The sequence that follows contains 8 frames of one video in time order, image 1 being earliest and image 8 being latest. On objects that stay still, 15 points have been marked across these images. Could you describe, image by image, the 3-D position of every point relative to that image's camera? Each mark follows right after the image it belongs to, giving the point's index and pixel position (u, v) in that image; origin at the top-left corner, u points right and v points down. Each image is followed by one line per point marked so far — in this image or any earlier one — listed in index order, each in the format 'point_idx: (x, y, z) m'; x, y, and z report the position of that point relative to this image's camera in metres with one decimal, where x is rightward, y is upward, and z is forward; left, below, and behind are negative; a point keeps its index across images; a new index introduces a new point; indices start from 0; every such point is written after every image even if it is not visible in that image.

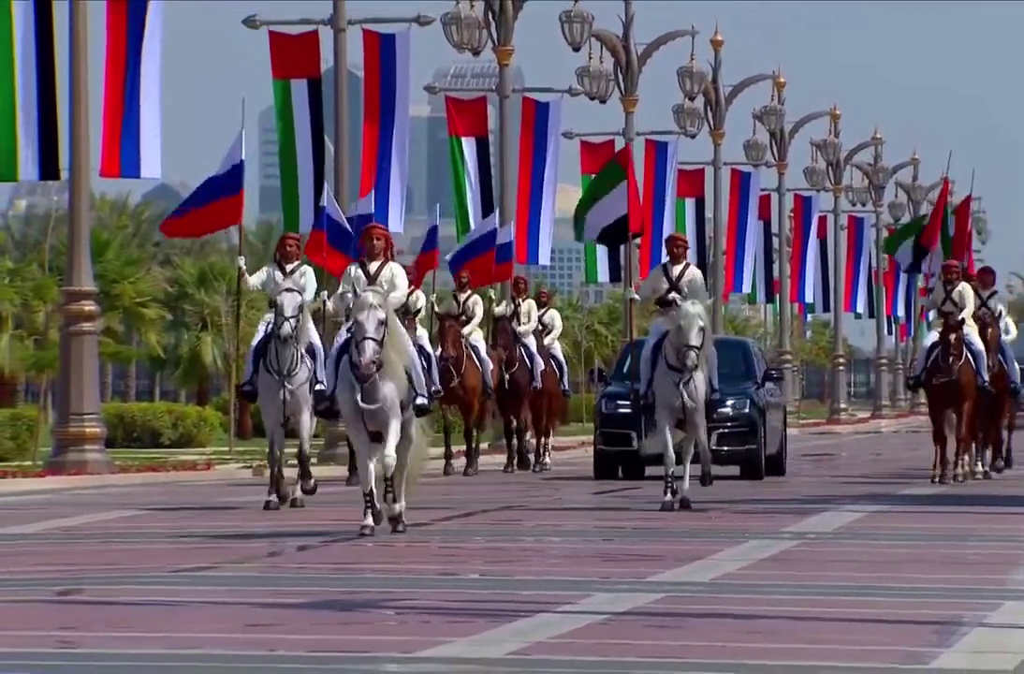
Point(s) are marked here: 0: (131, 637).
0: (-1.6, -1.2, +14.2) m
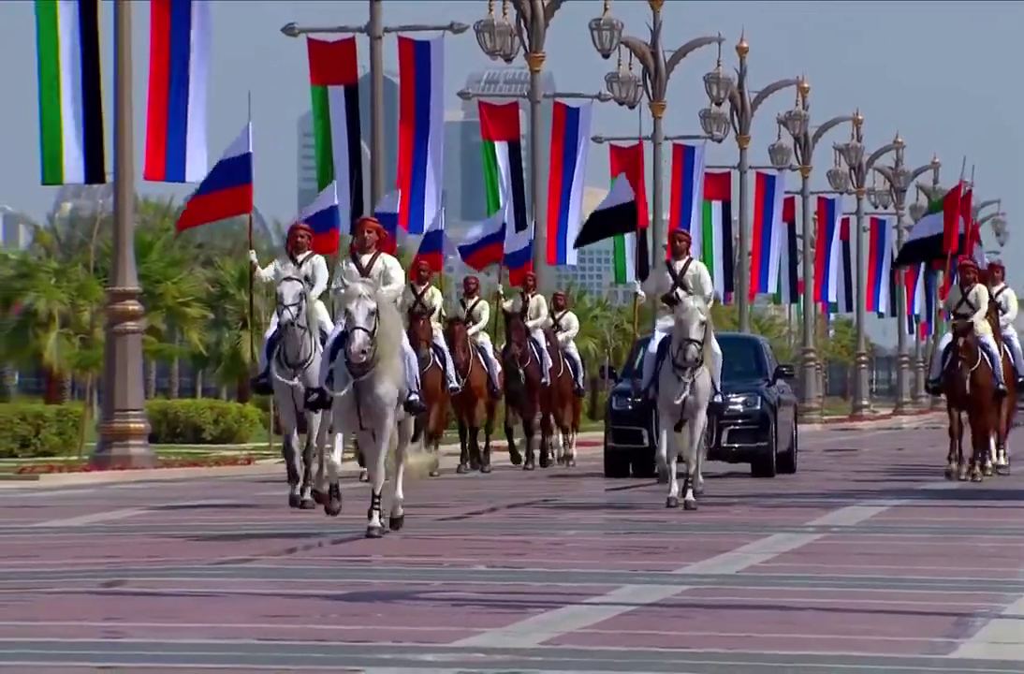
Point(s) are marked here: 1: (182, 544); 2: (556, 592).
0: (-1.5, -1.2, +14.6) m
1: (-1.6, -1.1, +17.6) m
2: (+0.2, -1.2, +15.7) m
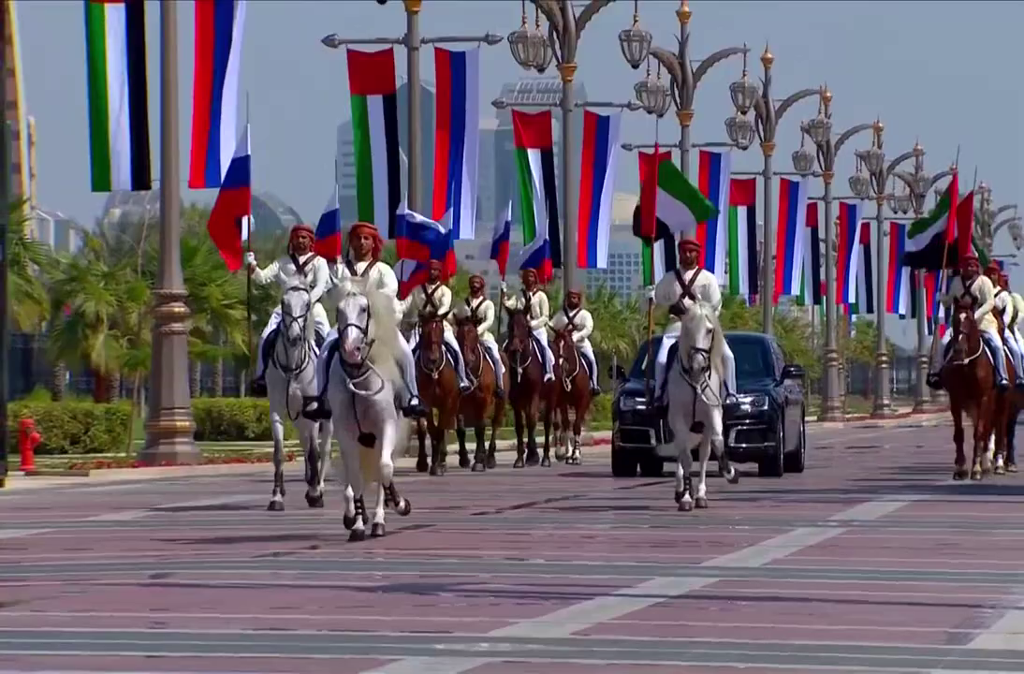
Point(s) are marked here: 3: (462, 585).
0: (-1.3, -1.2, +15.2) m
1: (-1.5, -1.1, +18.2) m
2: (+0.4, -1.2, +16.3) m
3: (-0.2, -1.2, +16.2) m
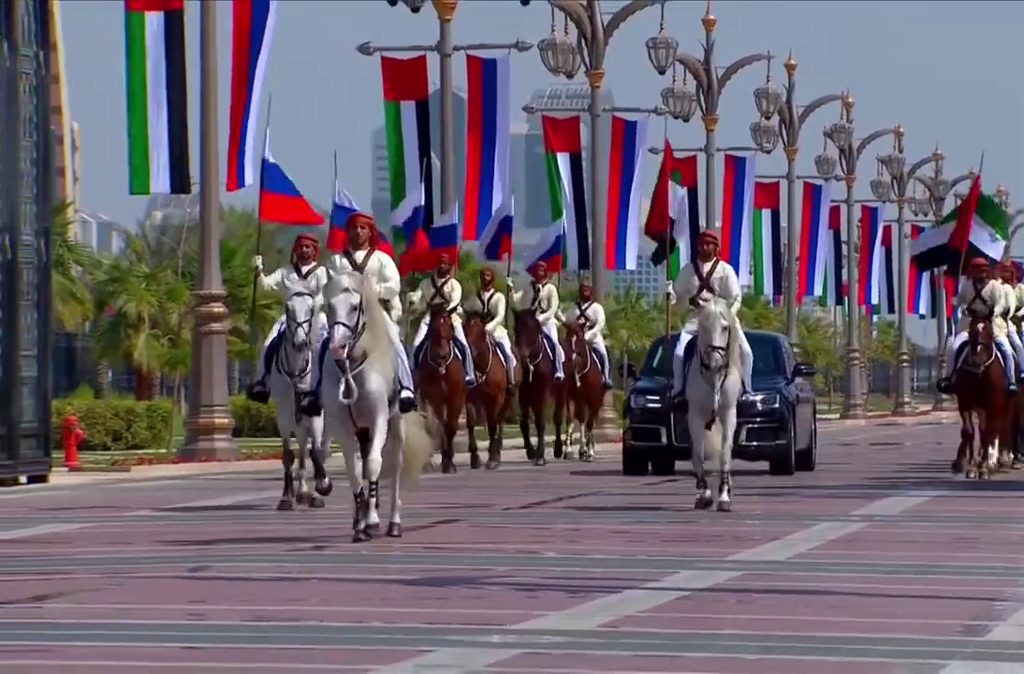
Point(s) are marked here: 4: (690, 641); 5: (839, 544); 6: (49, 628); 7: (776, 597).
0: (-1.2, -1.2, +15.6) m
1: (-1.3, -1.1, +18.6) m
2: (+0.5, -1.2, +16.7) m
3: (-0.1, -1.2, +16.6) m
4: (+0.8, -1.3, +14.7) m
5: (+1.8, -1.1, +18.4) m
6: (-2.1, -1.3, +15.0) m
7: (+1.2, -1.2, +16.0) m
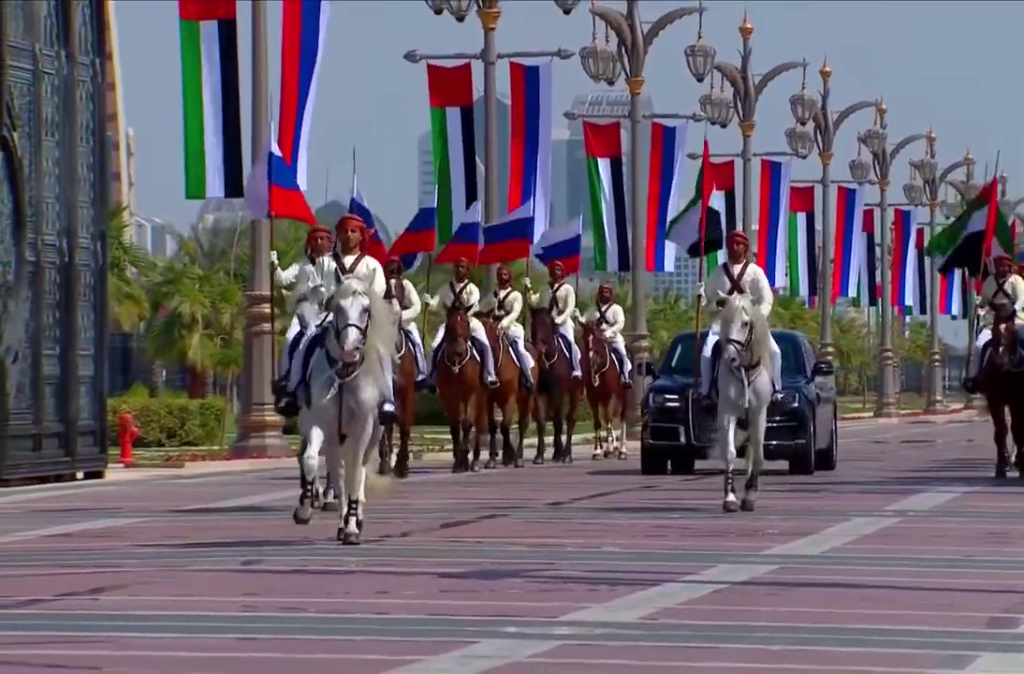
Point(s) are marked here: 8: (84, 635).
0: (-1.0, -1.2, +16.0) m
1: (-1.1, -1.1, +19.0) m
2: (+0.7, -1.2, +17.1) m
3: (+0.1, -1.2, +17.1) m
4: (+1.0, -1.3, +15.1) m
5: (+2.0, -1.1, +18.8) m
6: (-1.9, -1.3, +15.5) m
7: (+1.4, -1.2, +16.5) m
8: (-1.9, -1.3, +15.1) m
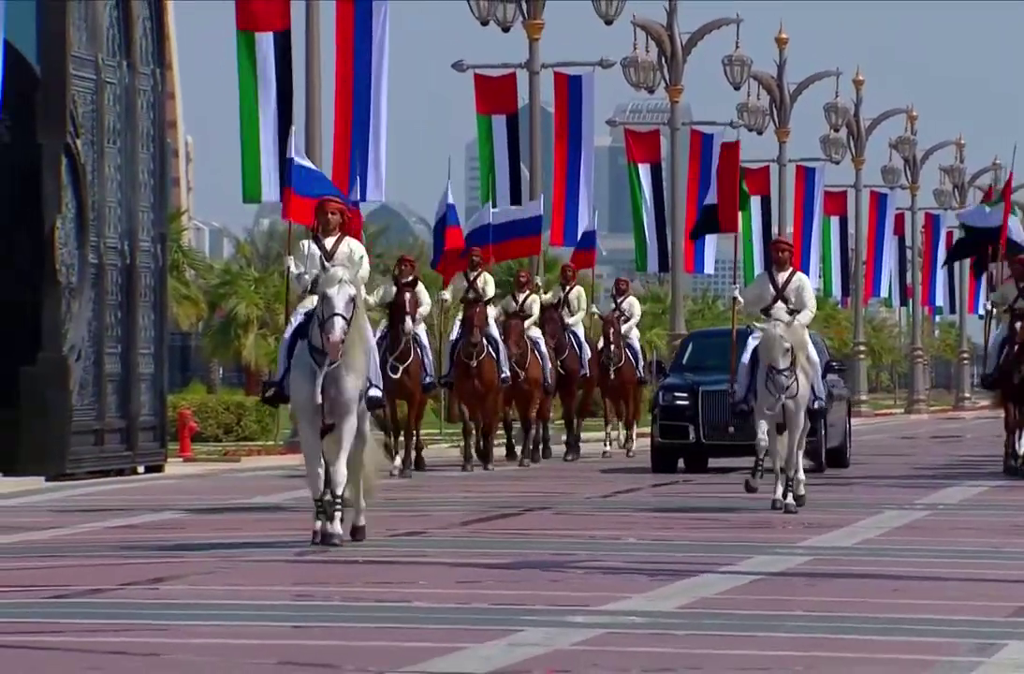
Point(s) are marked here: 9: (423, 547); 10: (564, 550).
0: (-0.8, -1.2, +16.7) m
1: (-0.8, -1.1, +19.7) m
2: (+0.9, -1.2, +17.7) m
3: (+0.4, -1.2, +17.7) m
4: (+1.2, -1.3, +15.7) m
5: (+2.2, -1.1, +19.4) m
6: (-1.7, -1.3, +16.1) m
7: (+1.7, -1.2, +17.1) m
8: (-1.7, -1.3, +15.7) m
9: (-0.5, -1.1, +18.5) m
10: (+0.3, -1.1, +18.2) m
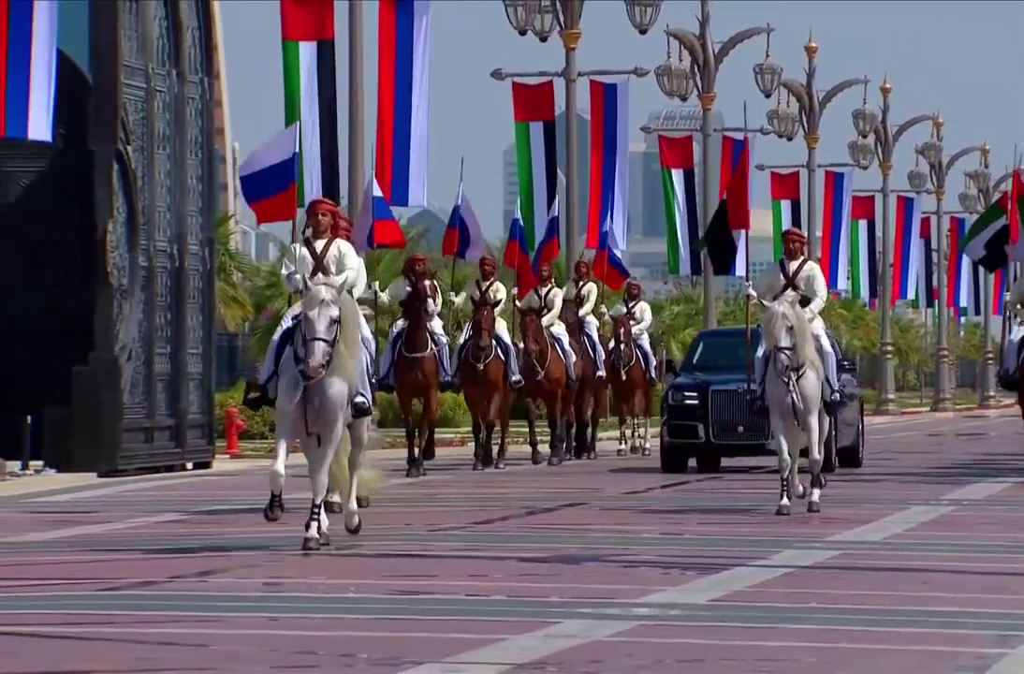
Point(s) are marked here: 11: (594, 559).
0: (-0.6, -1.2, +17.2) m
1: (-0.6, -1.1, +20.2) m
2: (+1.1, -1.2, +18.2) m
3: (+0.6, -1.2, +18.2) m
4: (+1.3, -1.3, +16.2) m
5: (+2.4, -1.1, +19.9) m
6: (-1.5, -1.3, +16.7) m
7: (+1.9, -1.2, +17.5) m
8: (-1.5, -1.3, +16.2) m
9: (-0.3, -1.1, +19.0) m
10: (+0.5, -1.1, +18.7) m
11: (+0.4, -1.2, +18.1) m
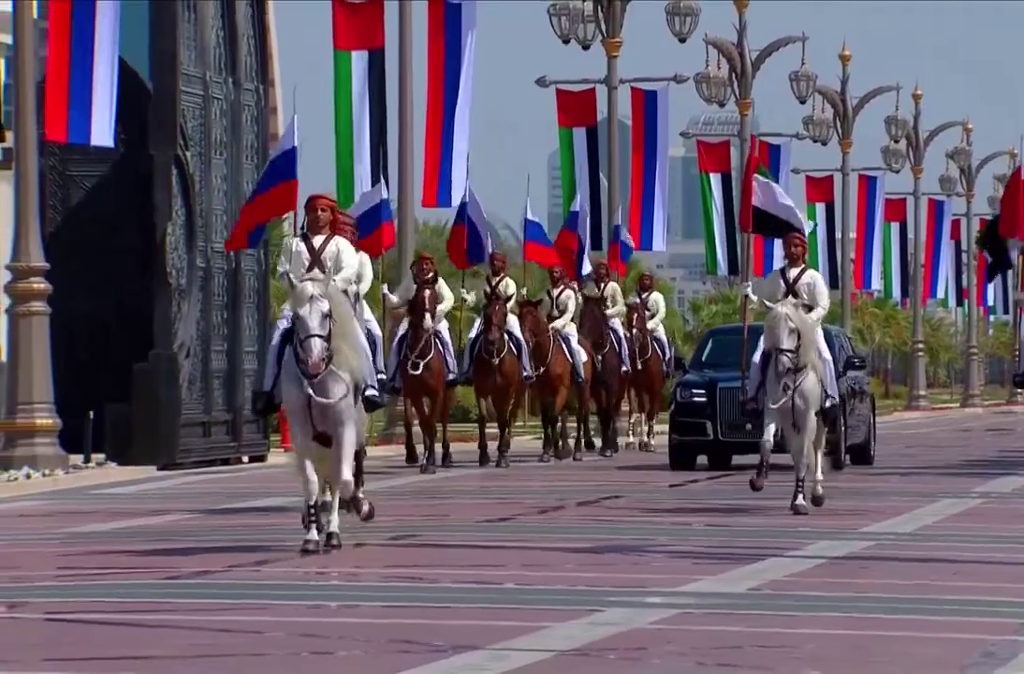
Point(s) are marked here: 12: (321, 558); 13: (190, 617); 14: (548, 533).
0: (-0.3, -1.2, +17.8) m
1: (-0.4, -1.1, +20.8) m
2: (+1.4, -1.2, +18.8) m
3: (+0.8, -1.2, +18.8) m
4: (+1.6, -1.3, +16.8) m
5: (+2.7, -1.1, +20.5) m
6: (-1.2, -1.3, +17.3) m
7: (+2.1, -1.2, +18.1) m
8: (-1.3, -1.3, +16.9) m
9: (0.0, -1.1, +19.6) m
10: (+0.7, -1.1, +19.3) m
11: (+0.7, -1.2, +18.7) m
12: (-1.0, -1.2, +18.2) m
13: (-1.5, -1.4, +16.4) m
14: (+0.2, -1.1, +19.6) m
